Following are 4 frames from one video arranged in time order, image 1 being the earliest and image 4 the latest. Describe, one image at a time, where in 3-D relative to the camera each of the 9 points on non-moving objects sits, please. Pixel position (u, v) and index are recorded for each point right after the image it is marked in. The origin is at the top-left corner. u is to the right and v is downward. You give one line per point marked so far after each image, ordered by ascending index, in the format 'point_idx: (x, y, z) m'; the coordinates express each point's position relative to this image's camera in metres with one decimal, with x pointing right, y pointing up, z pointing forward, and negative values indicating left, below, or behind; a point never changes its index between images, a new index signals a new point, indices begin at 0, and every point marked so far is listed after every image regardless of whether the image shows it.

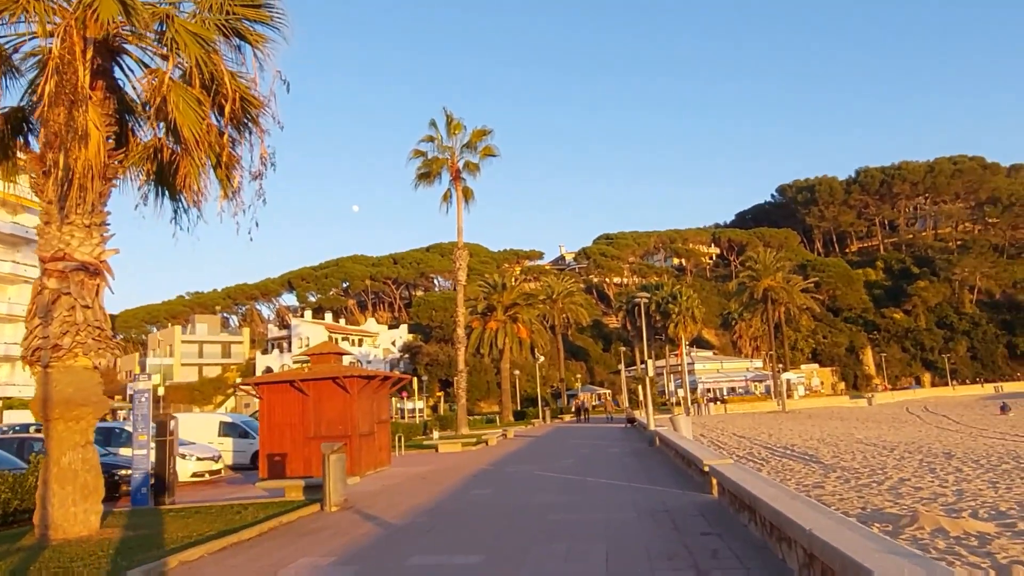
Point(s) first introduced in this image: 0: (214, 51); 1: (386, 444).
0: (-3.7, +3.0, +8.6) m
1: (-2.8, -3.5, +15.4) m
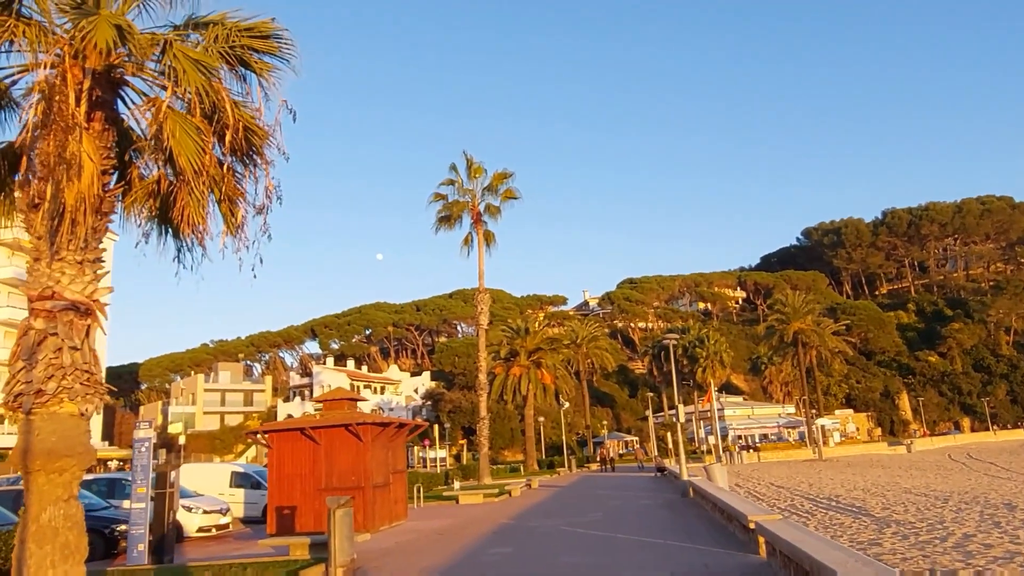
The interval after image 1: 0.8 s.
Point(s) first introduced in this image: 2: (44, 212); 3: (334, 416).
0: (-3.5, +2.5, +8.2) m
1: (-2.3, -4.4, +14.5) m
2: (-5.2, +0.8, +7.7) m
3: (-3.4, -2.4, +13.1) m
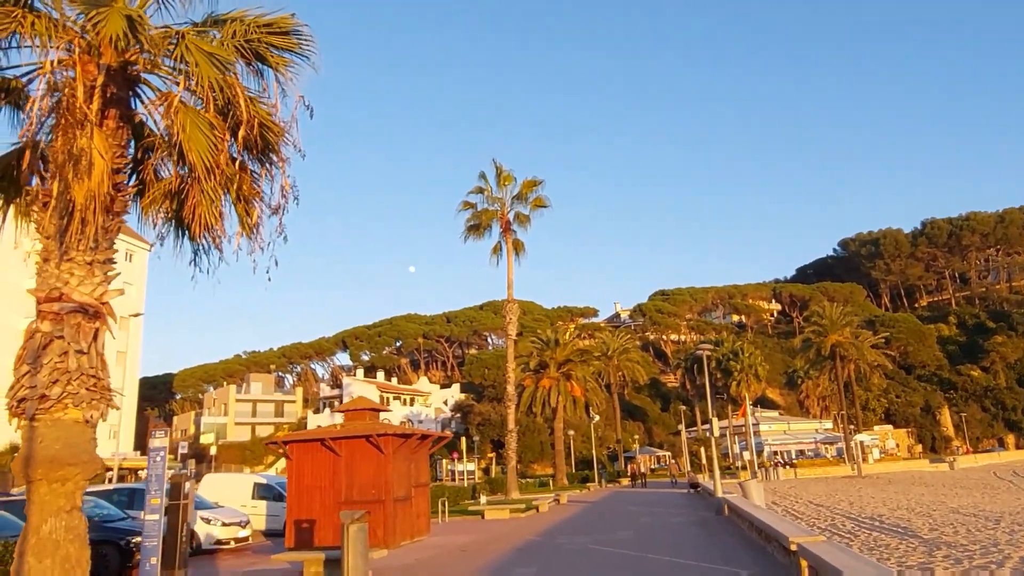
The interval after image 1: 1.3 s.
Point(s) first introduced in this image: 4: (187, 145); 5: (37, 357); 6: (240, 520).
0: (-3.2, +2.5, +7.9) m
1: (-1.8, -4.5, +14.1) m
2: (-5.0, +0.8, +7.5) m
3: (-2.9, -2.6, +12.7) m
4: (-3.6, +1.5, +7.6) m
5: (-4.9, -0.7, +7.2) m
6: (-5.7, -4.8, +14.5) m
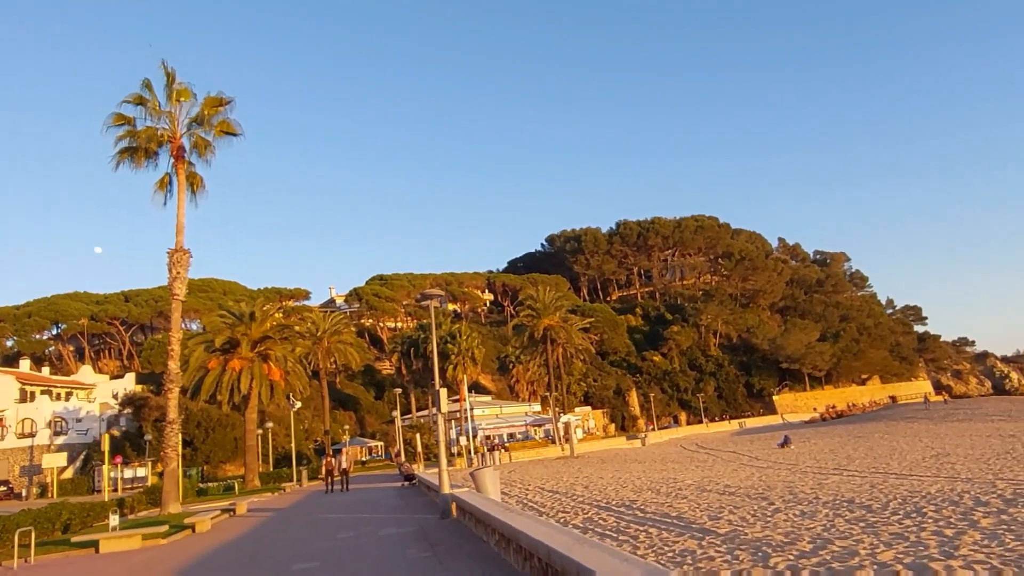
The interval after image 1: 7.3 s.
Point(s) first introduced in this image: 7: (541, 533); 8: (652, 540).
0: (-5.1, +3.8, +1.5) m
1: (-6.4, -3.1, +7.7) m
2: (-6.6, +2.3, +0.4) m
3: (-6.9, -1.1, +6.0) m
4: (-5.3, +2.9, +1.0) m
5: (-6.5, +0.7, +0.2) m
6: (-10.2, -3.2, +6.6) m
7: (+0.3, -2.2, +6.2) m
8: (+1.7, -3.1, +8.4) m
